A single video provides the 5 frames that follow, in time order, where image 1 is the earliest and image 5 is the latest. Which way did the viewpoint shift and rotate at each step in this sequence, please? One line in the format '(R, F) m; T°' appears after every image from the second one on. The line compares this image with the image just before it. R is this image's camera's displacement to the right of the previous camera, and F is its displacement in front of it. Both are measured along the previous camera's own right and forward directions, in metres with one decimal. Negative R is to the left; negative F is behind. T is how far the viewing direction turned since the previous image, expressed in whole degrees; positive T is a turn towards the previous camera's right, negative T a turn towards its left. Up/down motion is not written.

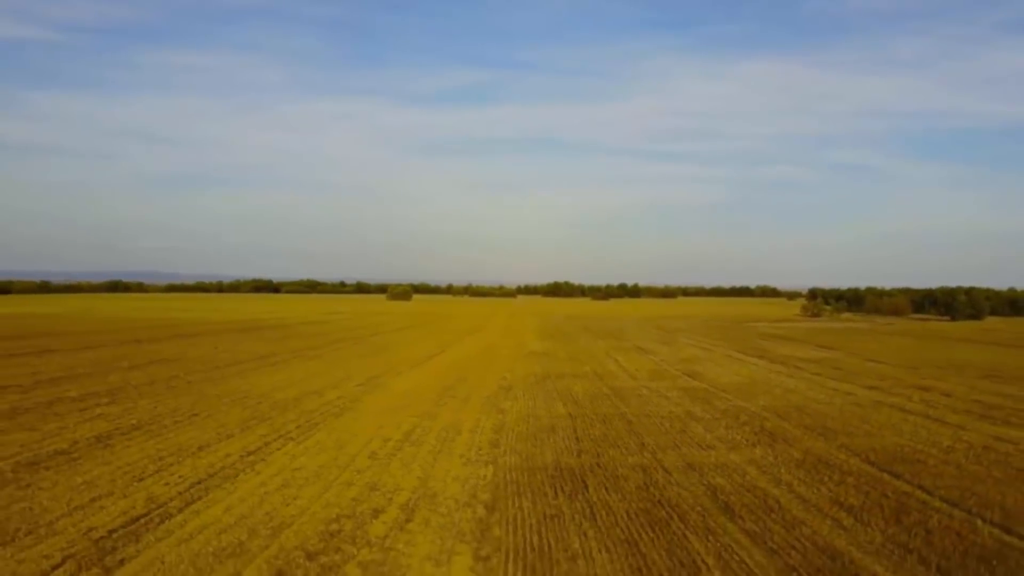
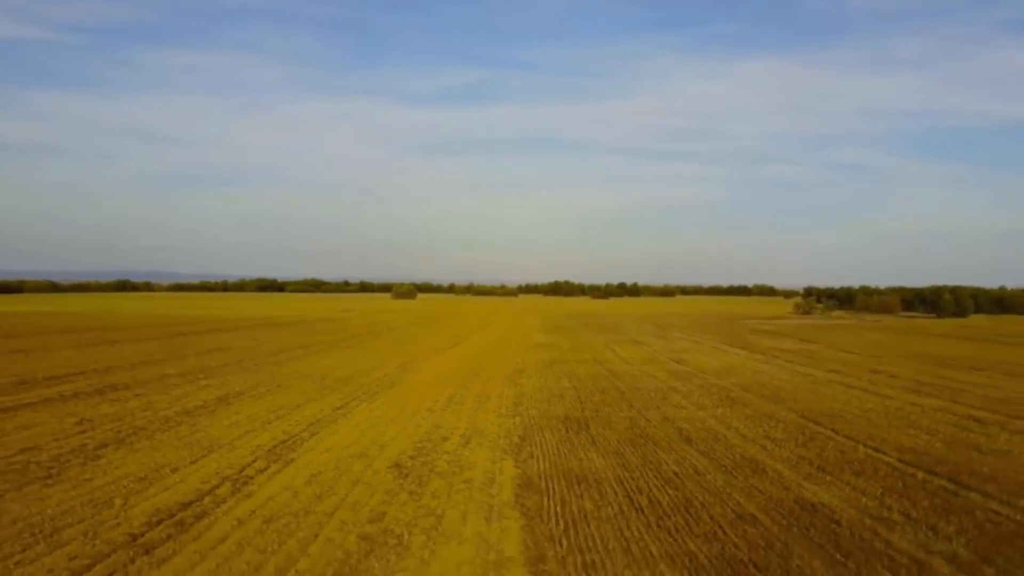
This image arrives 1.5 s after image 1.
(-0.3, -3.4) m; 0°
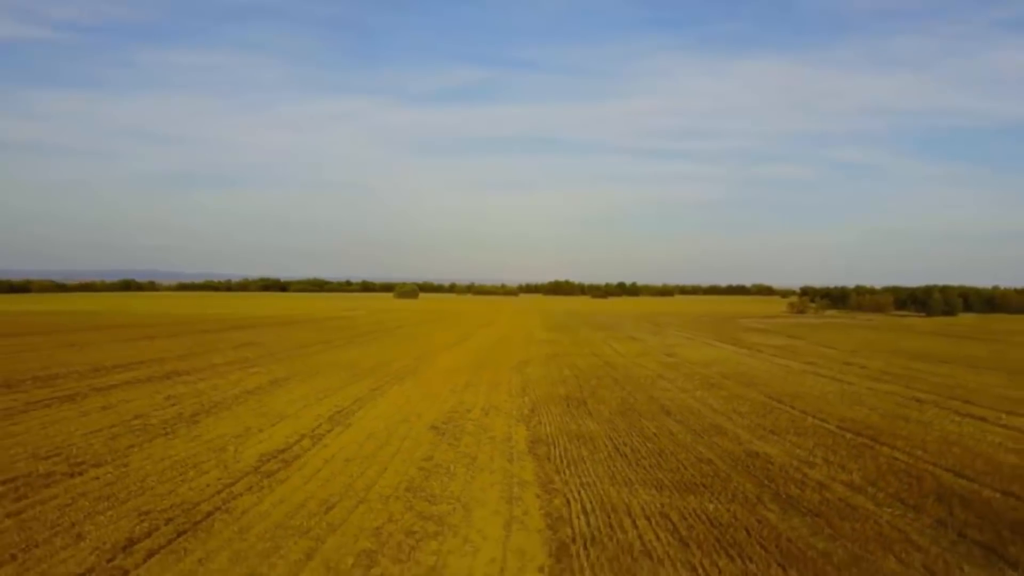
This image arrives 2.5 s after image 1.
(-0.2, -2.4) m; 0°
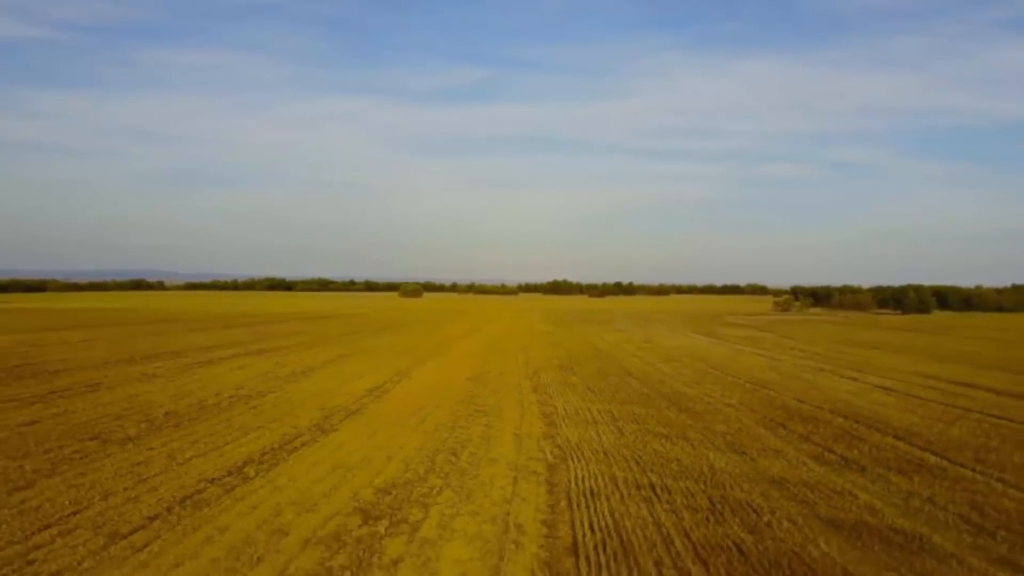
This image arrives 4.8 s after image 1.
(-0.2, -5.6) m; 0°
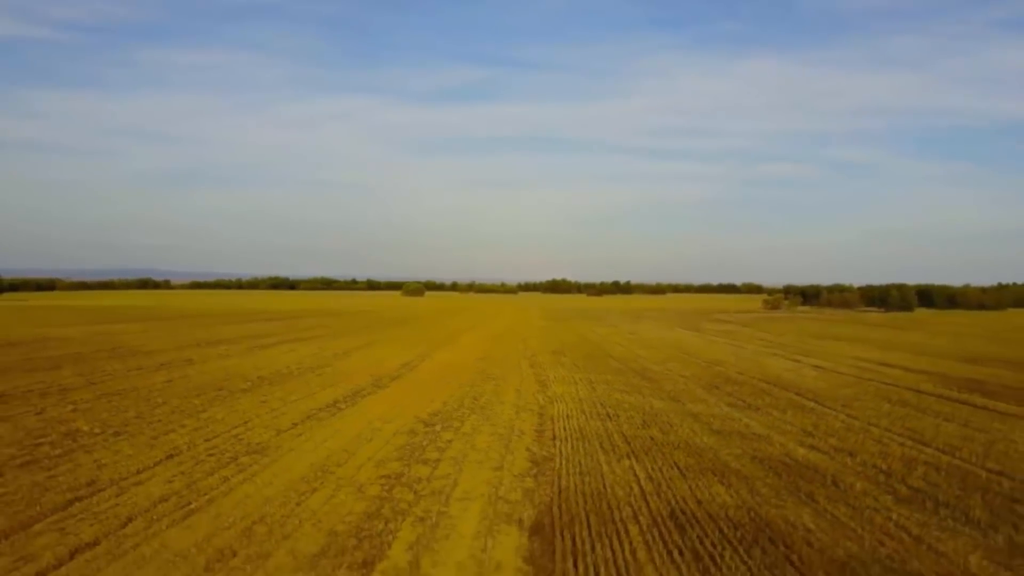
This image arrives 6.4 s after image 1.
(-0.1, -4.0) m; 0°
